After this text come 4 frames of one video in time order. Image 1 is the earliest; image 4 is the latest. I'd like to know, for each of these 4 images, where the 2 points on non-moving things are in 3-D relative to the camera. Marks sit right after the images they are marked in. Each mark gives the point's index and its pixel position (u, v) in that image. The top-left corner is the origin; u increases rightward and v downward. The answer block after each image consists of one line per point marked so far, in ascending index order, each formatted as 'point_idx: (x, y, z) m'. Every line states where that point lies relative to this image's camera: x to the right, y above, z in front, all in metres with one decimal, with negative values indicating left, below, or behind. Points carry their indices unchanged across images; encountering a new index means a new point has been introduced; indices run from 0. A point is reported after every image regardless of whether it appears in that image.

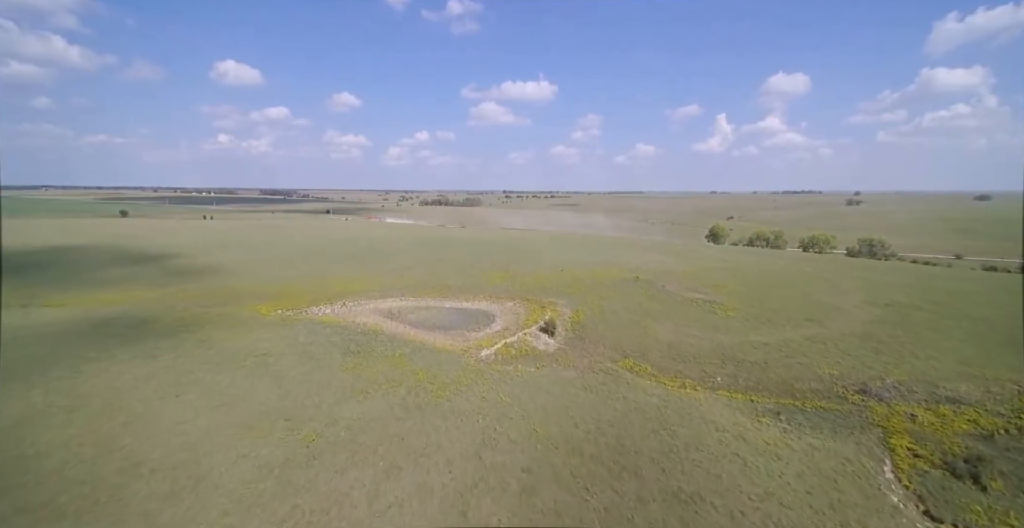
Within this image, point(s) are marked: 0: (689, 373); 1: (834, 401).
0: (+6.1, -3.8, +14.1) m
1: (+10.0, -4.3, +12.8) m
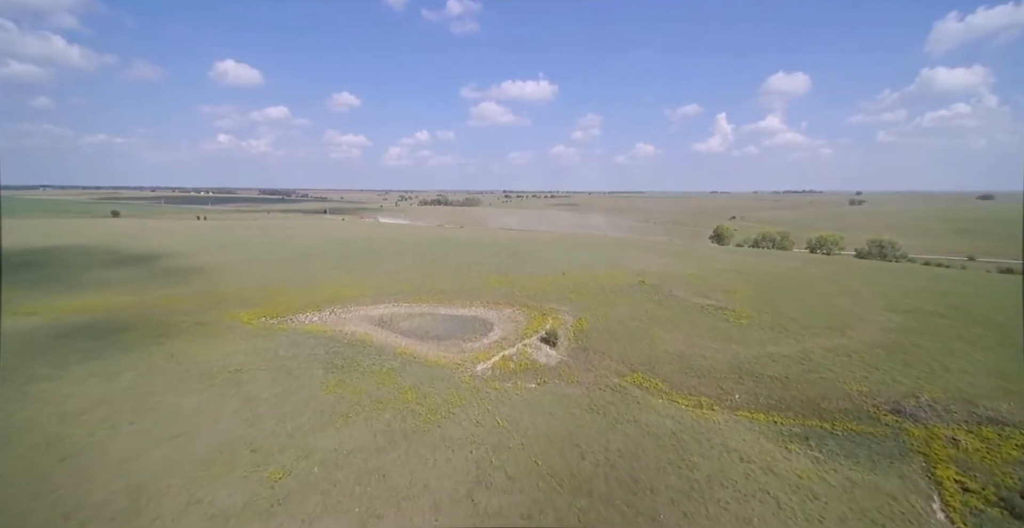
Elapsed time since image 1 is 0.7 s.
0: (+6.1, -4.0, +12.9) m
1: (+10.0, -4.5, +11.6) m
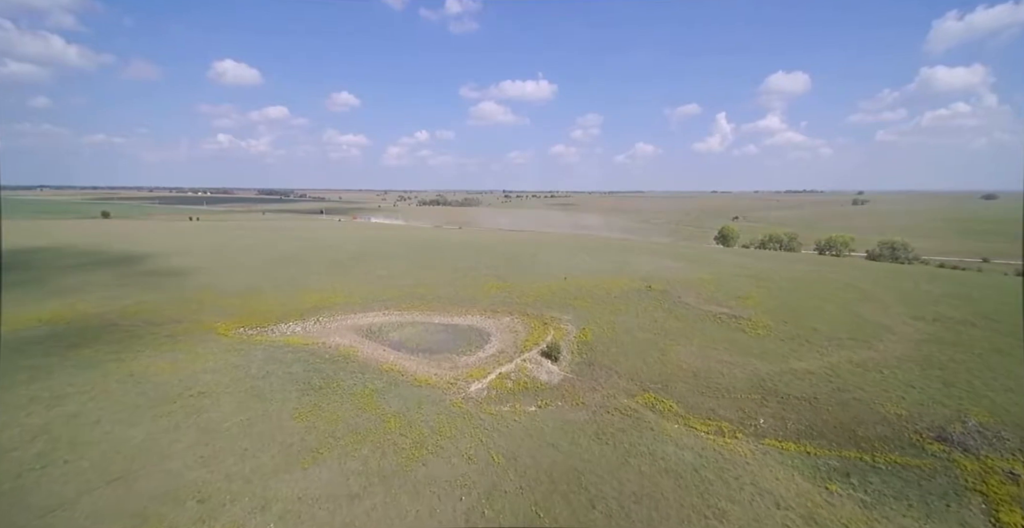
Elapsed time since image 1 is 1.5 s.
0: (+6.0, -4.2, +11.6) m
1: (+9.9, -4.8, +10.2) m
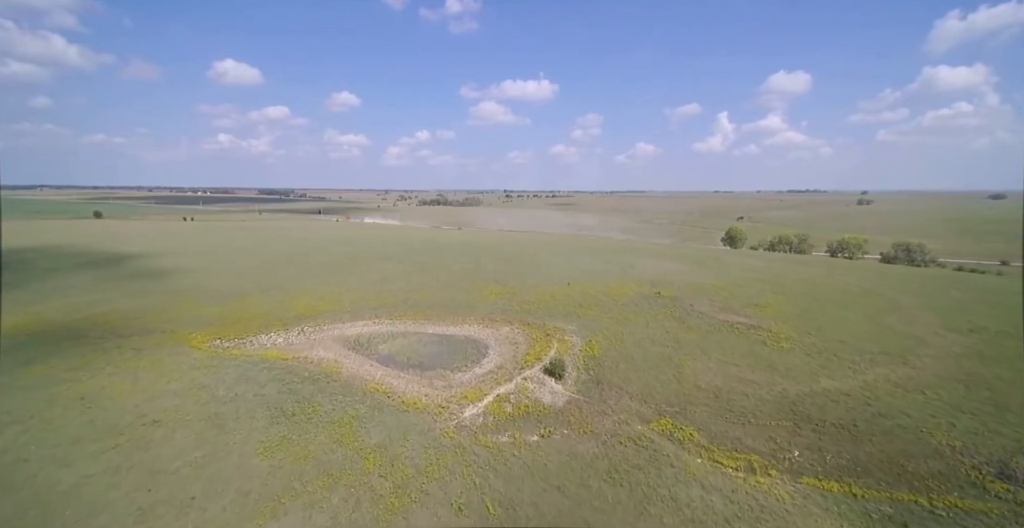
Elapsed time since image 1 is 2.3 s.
0: (+6.0, -4.5, +10.2) m
1: (+9.9, -5.0, +8.8) m
